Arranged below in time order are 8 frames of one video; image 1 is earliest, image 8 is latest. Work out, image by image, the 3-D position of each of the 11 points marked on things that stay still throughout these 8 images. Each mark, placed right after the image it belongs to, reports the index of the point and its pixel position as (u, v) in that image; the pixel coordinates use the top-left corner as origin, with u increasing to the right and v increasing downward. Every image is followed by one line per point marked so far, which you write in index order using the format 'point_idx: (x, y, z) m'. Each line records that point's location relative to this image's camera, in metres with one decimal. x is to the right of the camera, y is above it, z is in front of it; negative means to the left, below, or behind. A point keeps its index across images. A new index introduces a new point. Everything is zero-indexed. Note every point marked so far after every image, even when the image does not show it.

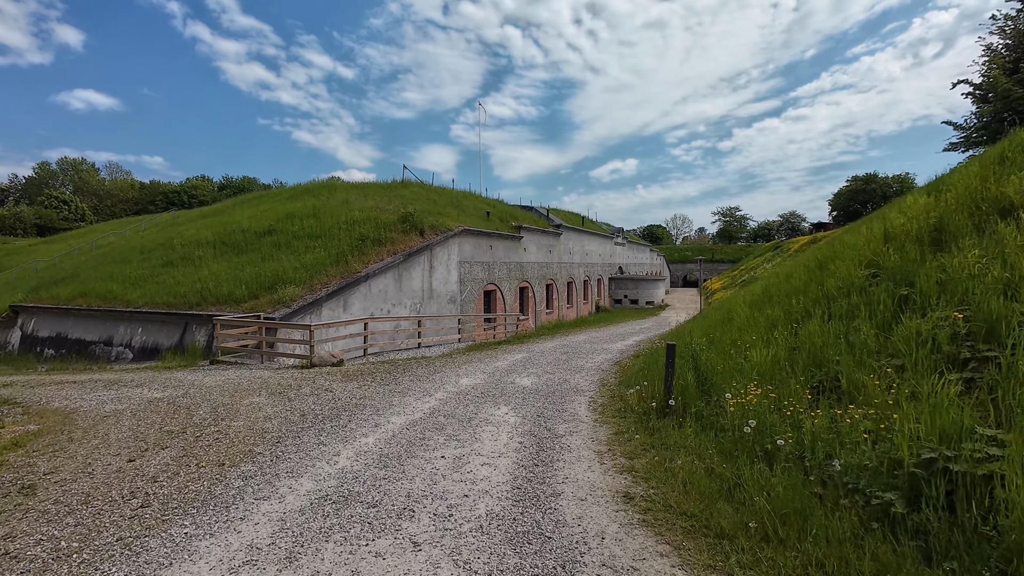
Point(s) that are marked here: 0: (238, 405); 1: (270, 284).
0: (-4.2, -1.8, +7.3) m
1: (-8.6, +0.1, +17.0) m
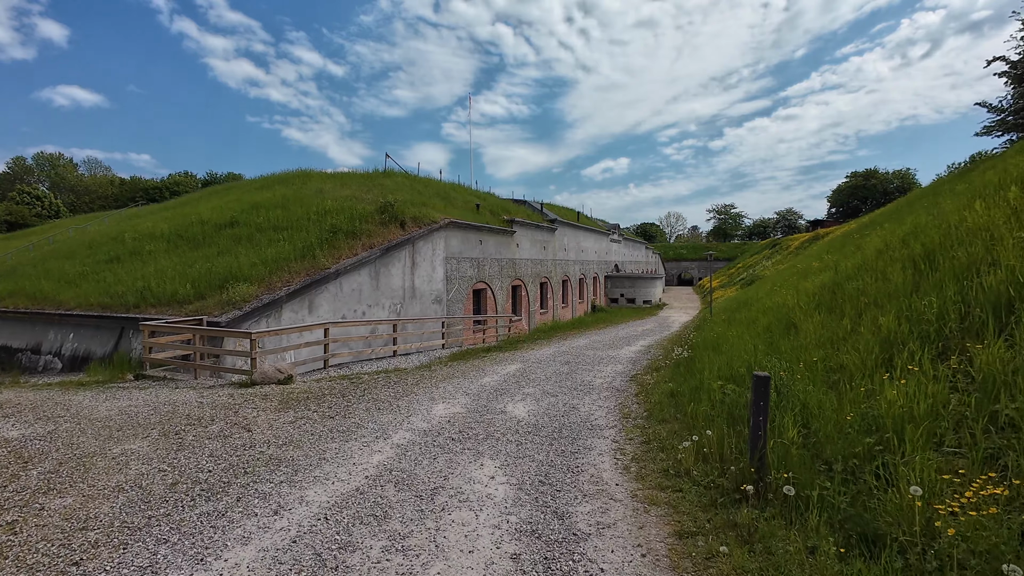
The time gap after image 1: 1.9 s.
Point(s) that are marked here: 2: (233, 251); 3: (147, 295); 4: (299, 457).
0: (-4.3, -1.8, +5.0) m
1: (-8.9, +0.2, +14.6) m
2: (-9.9, +1.3, +17.1) m
3: (-11.2, -0.2, +14.7) m
4: (-2.1, -1.7, +4.7) m
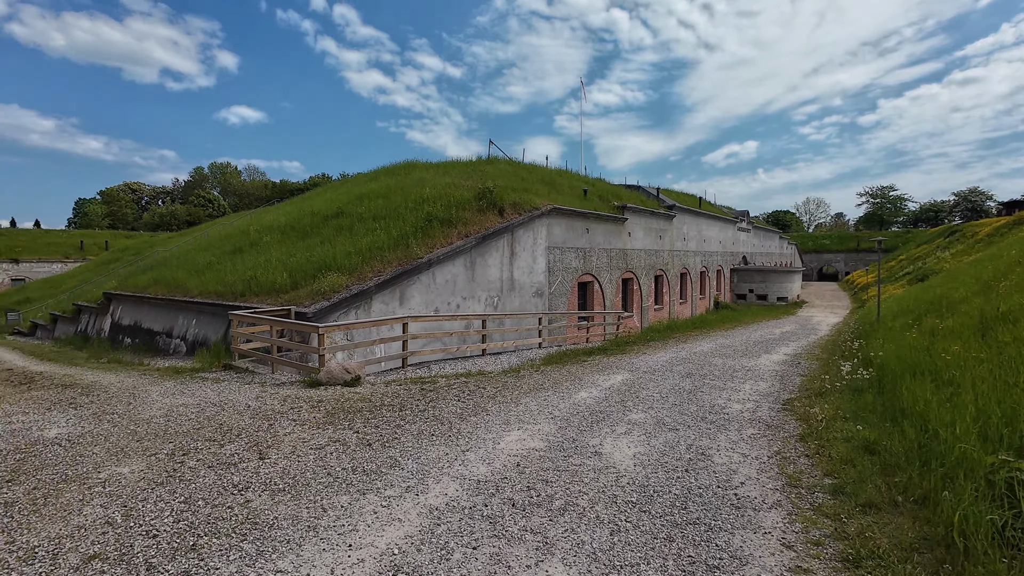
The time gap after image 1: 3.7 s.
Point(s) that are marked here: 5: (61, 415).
0: (-3.6, -1.6, +4.0) m
1: (-5.9, +0.5, +14.4) m
2: (-6.3, +1.7, +17.0) m
3: (-8.1, +0.1, +15.0) m
4: (-1.6, -1.6, +3.2) m
5: (-6.4, -1.8, +6.8) m
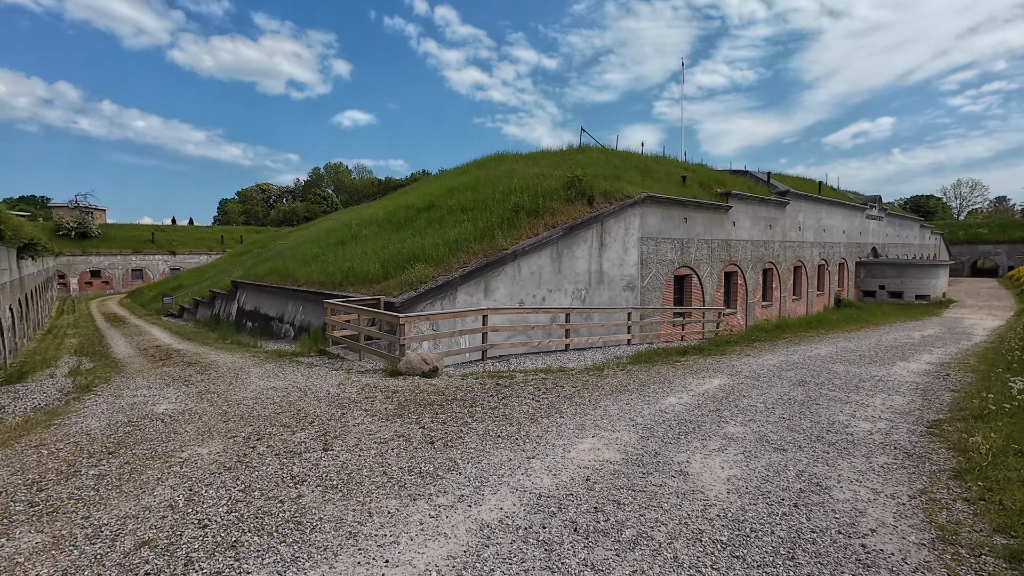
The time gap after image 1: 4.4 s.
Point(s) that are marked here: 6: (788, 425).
0: (-3.1, -1.5, +4.2) m
1: (-3.3, +0.8, +14.8) m
2: (-3.2, +2.0, +17.4) m
3: (-5.4, +0.5, +15.8) m
4: (-1.2, -1.5, +3.1) m
5: (-5.3, -1.6, +7.5) m
6: (+3.2, -1.6, +5.6) m
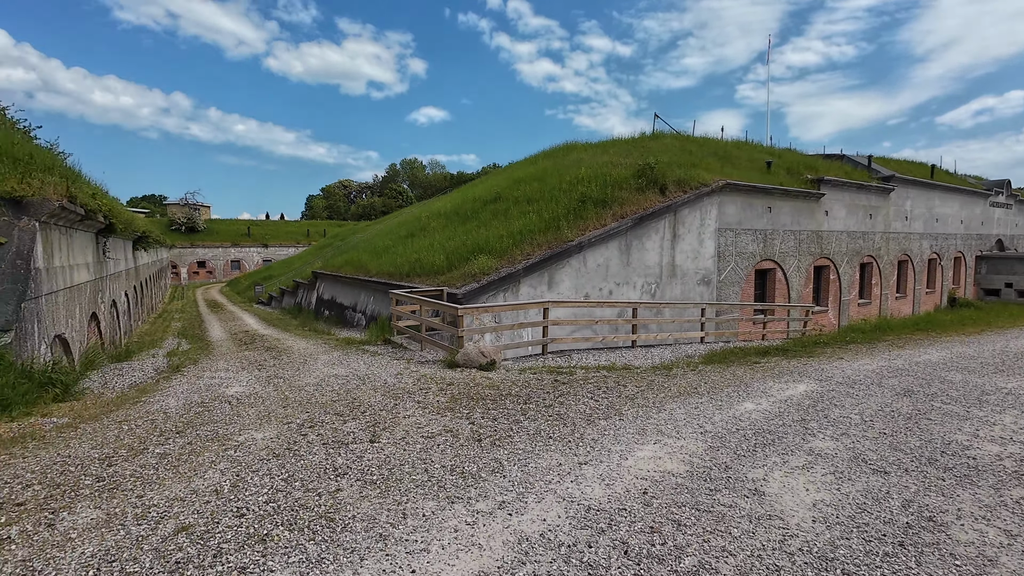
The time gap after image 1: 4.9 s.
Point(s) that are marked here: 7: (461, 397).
0: (-2.6, -1.4, +4.3) m
1: (-1.3, +1.0, +14.8) m
2: (-0.8, +2.3, +17.3) m
3: (-3.2, +0.8, +16.1) m
4: (-0.9, -1.4, +2.9) m
5: (-4.3, -1.4, +7.9) m
6: (+3.8, -1.5, +4.8) m
7: (-0.6, -1.4, +6.1) m
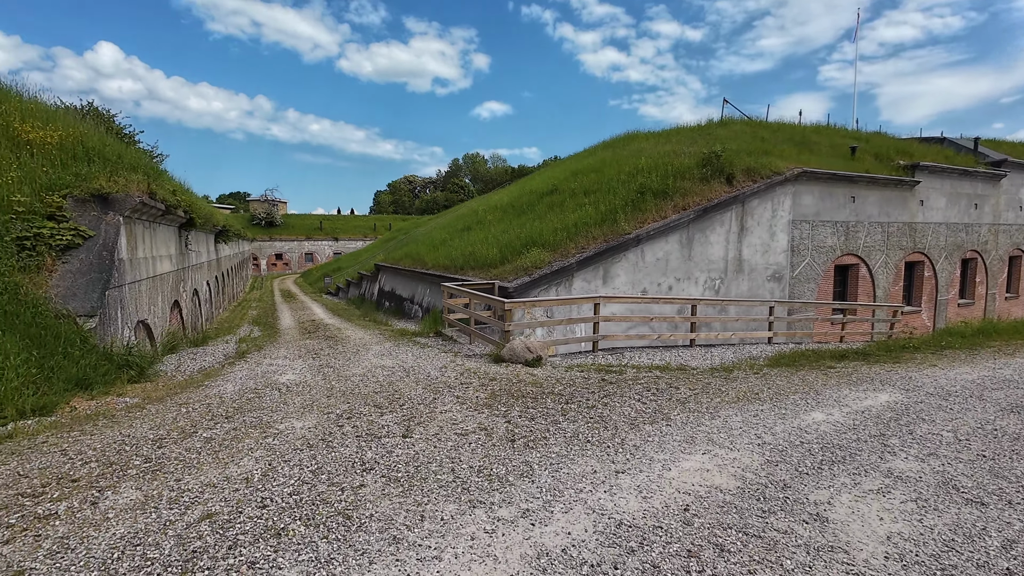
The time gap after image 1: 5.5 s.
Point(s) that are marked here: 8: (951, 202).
0: (-2.3, -1.3, +4.4) m
1: (+0.4, +1.2, +14.6) m
2: (+1.2, +2.5, +17.1) m
3: (-1.4, +1.0, +16.2) m
4: (-0.8, -1.4, +2.9) m
5: (-3.6, -1.3, +8.2) m
6: (+4.1, -1.5, +4.1) m
7: (-0.1, -1.3, +5.9) m
8: (+16.9, +3.3, +18.6) m
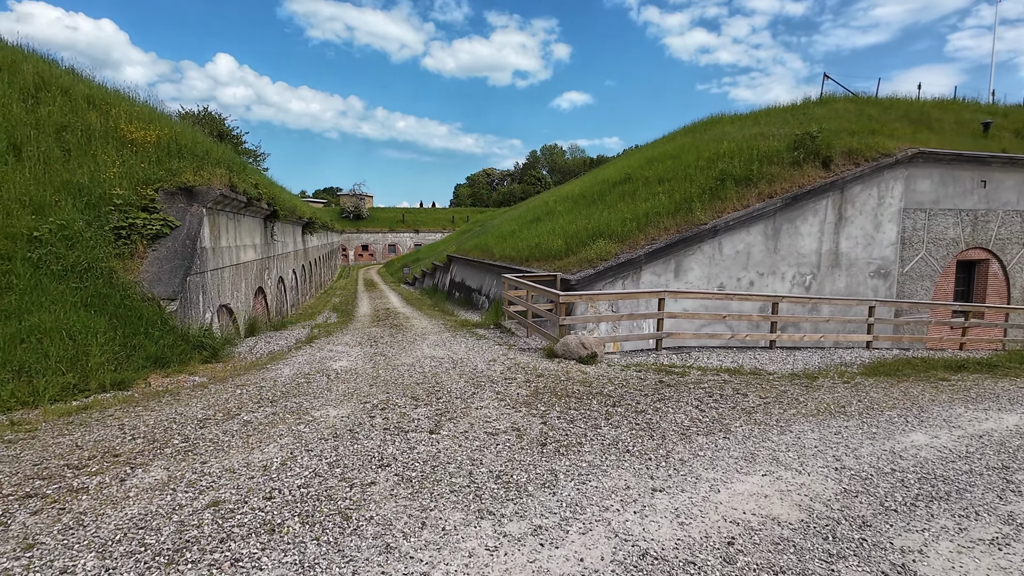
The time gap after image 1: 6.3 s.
0: (-2.0, -1.2, +4.4) m
1: (+2.3, +1.4, +14.0) m
2: (+3.5, +2.7, +16.3) m
3: (+0.8, +1.3, +15.9) m
4: (-0.8, -1.3, +2.7) m
5: (-2.6, -1.1, +8.4) m
6: (+4.3, -1.5, +3.1) m
7: (+0.4, -1.2, +5.6) m
8: (+19.3, +3.3, +15.3) m
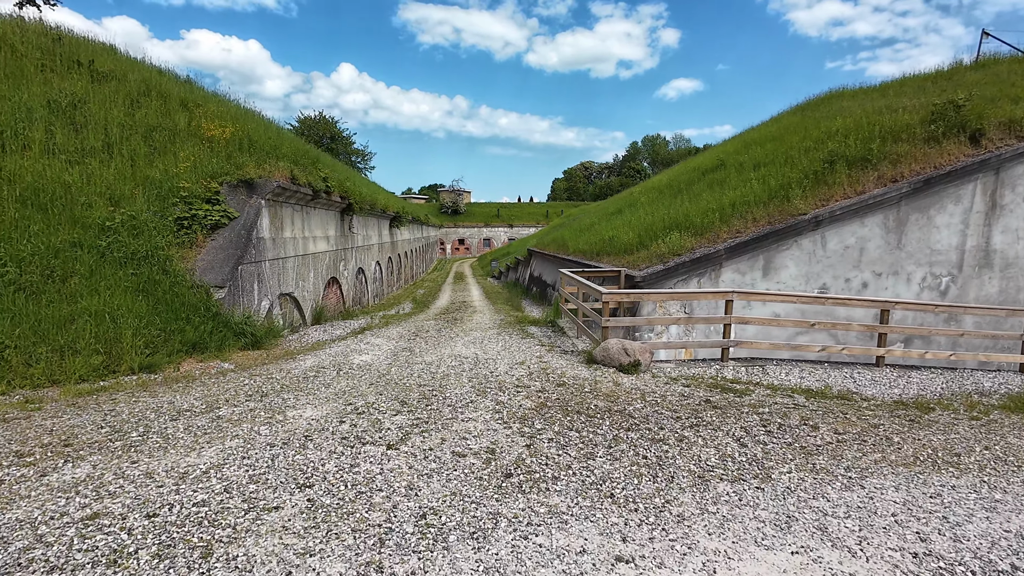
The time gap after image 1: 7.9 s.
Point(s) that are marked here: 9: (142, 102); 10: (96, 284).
0: (-2.2, -1.1, +4.2) m
1: (+4.0, +1.5, +12.7) m
2: (+5.7, +2.8, +14.7) m
3: (+3.0, +1.4, +14.8) m
4: (-1.3, -1.3, +2.2) m
5: (-2.0, -0.9, +8.2) m
6: (+3.7, -1.6, +1.6) m
7: (+0.4, -1.2, +4.8) m
8: (+21.0, +2.9, +10.5) m
9: (-8.2, +4.1, +10.6) m
10: (-5.7, +0.1, +6.6) m
